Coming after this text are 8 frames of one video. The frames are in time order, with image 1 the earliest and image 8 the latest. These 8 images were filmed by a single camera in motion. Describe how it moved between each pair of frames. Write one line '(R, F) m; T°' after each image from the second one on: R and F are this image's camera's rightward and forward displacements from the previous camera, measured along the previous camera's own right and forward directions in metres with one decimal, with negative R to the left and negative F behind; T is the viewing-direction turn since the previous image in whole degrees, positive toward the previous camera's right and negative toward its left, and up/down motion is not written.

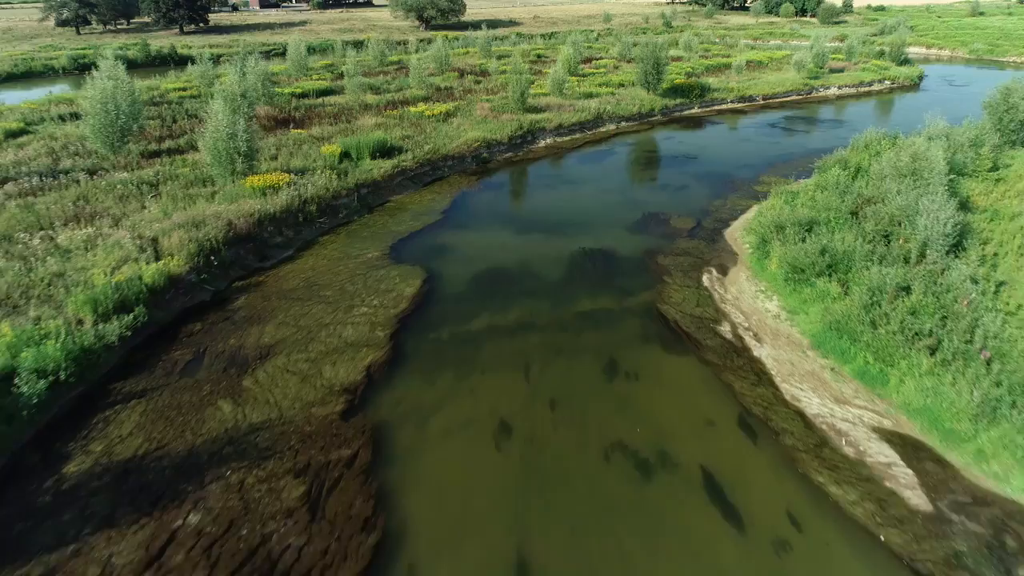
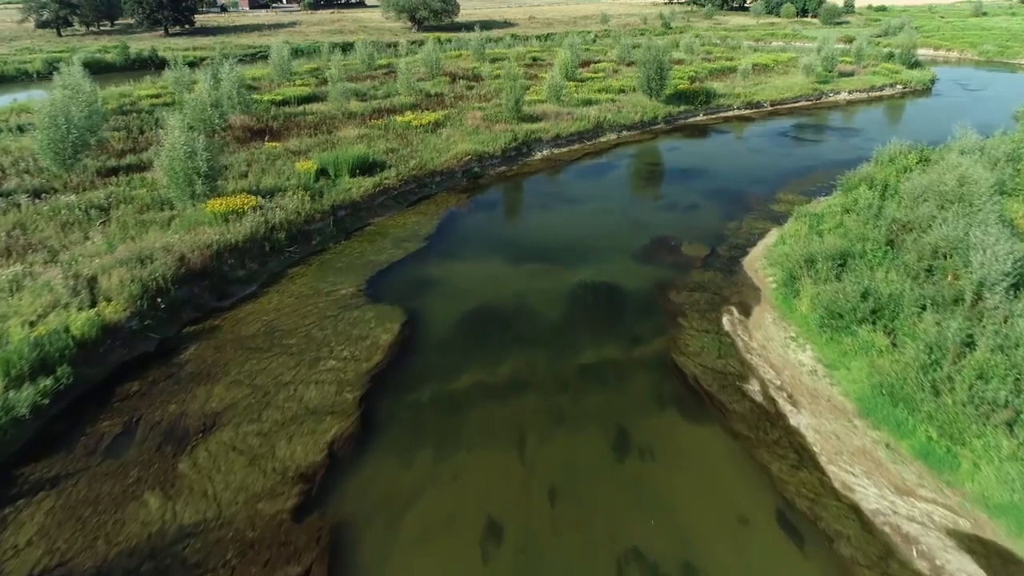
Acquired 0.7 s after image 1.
(+0.1, +1.8) m; 0°
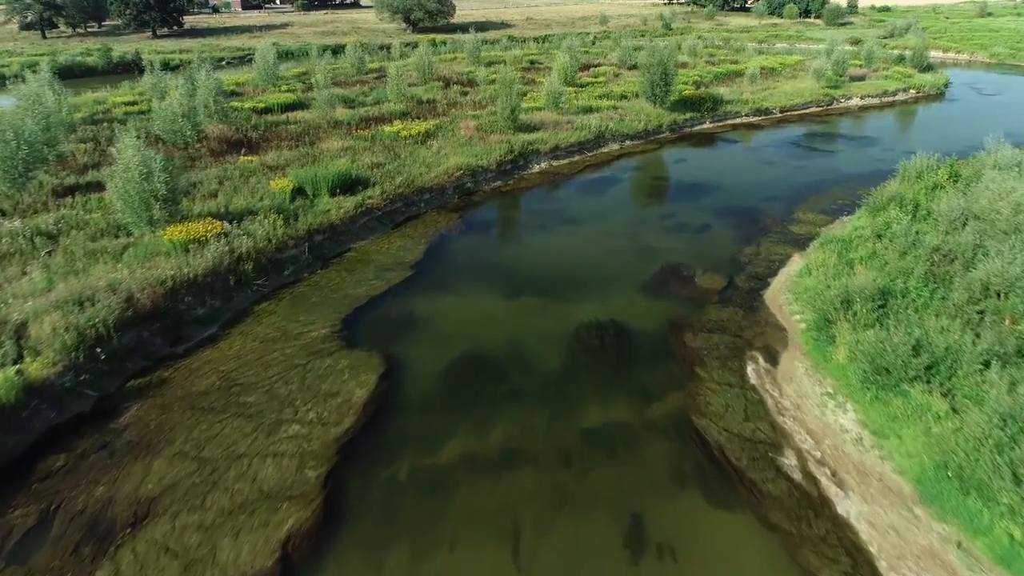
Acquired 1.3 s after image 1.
(+0.1, +1.6) m; 0°
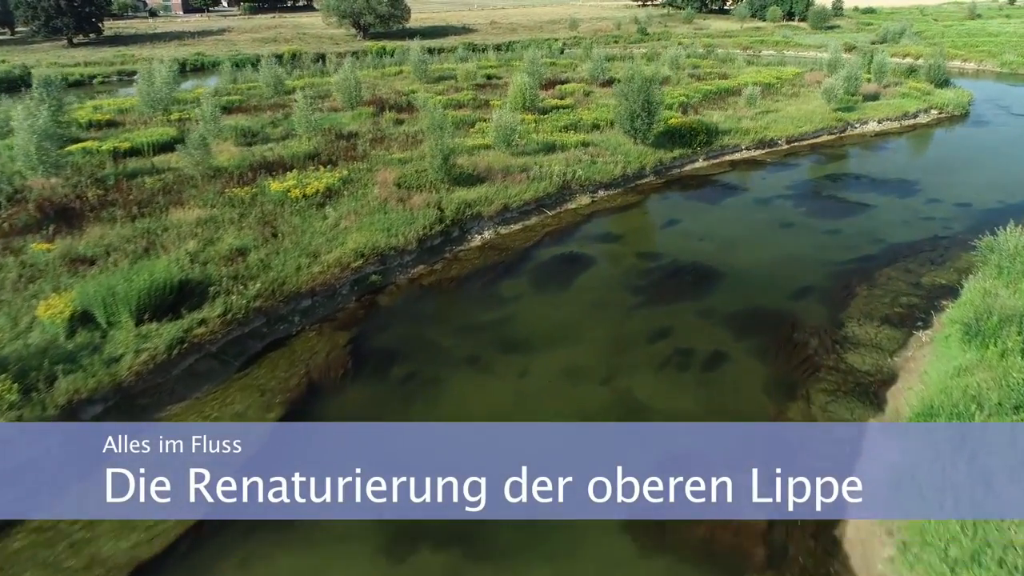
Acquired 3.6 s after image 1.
(+1.0, +6.1) m; +2°
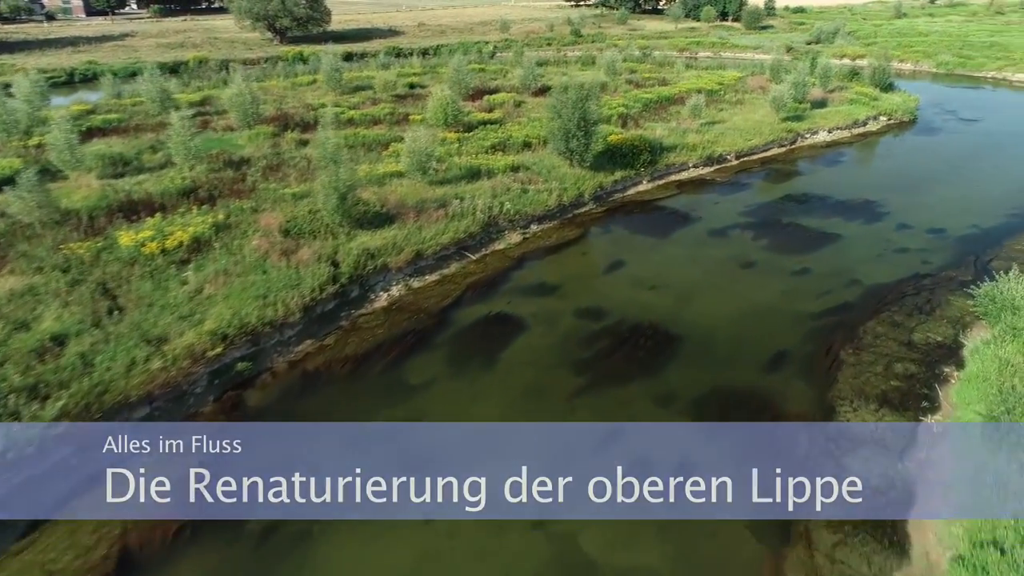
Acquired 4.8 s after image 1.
(+0.6, +2.9) m; +4°
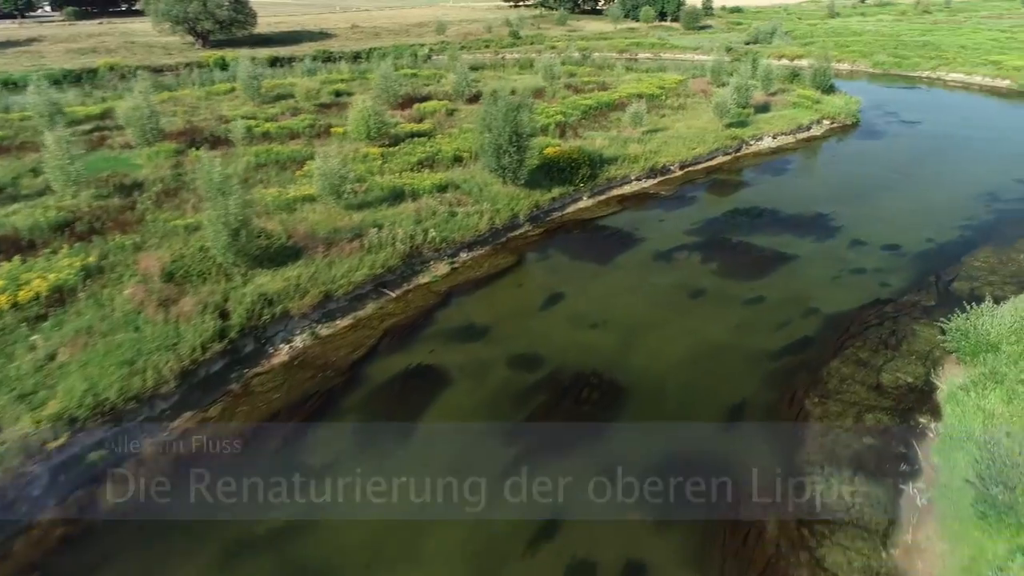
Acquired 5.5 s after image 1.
(+0.5, +1.7) m; +4°
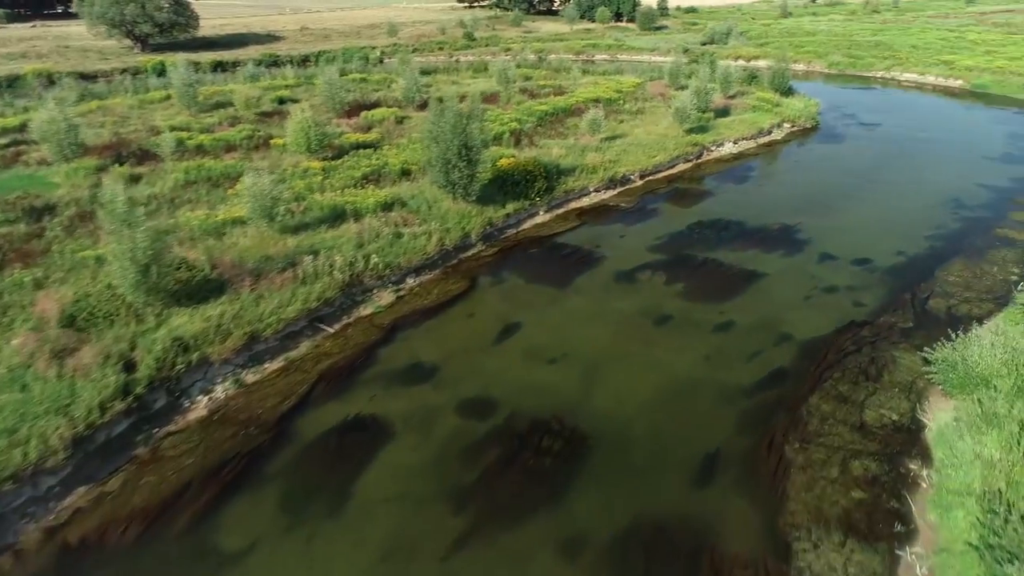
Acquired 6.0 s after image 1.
(+0.2, +1.2) m; +3°
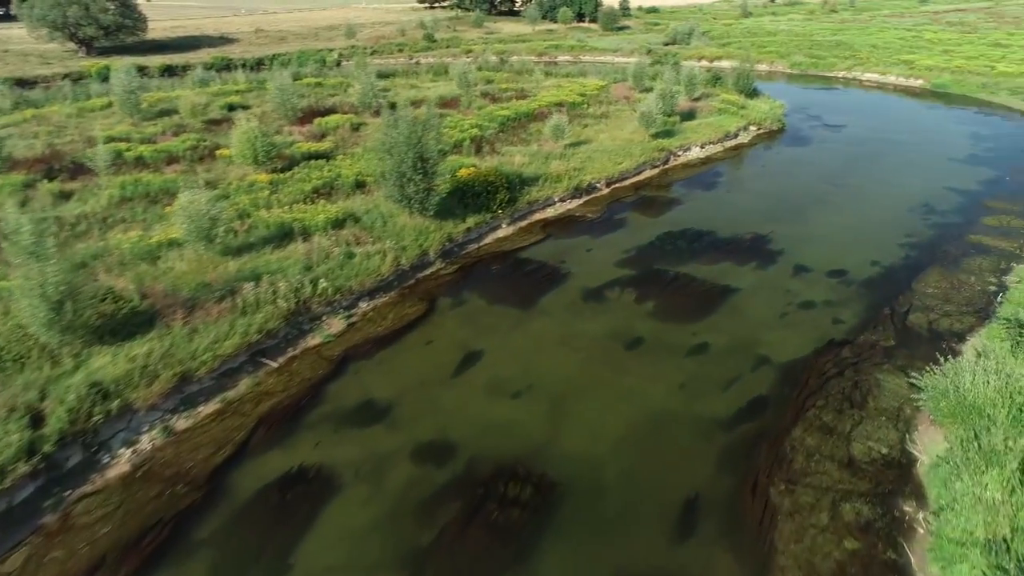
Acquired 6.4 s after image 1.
(+0.1, +0.9) m; +3°
